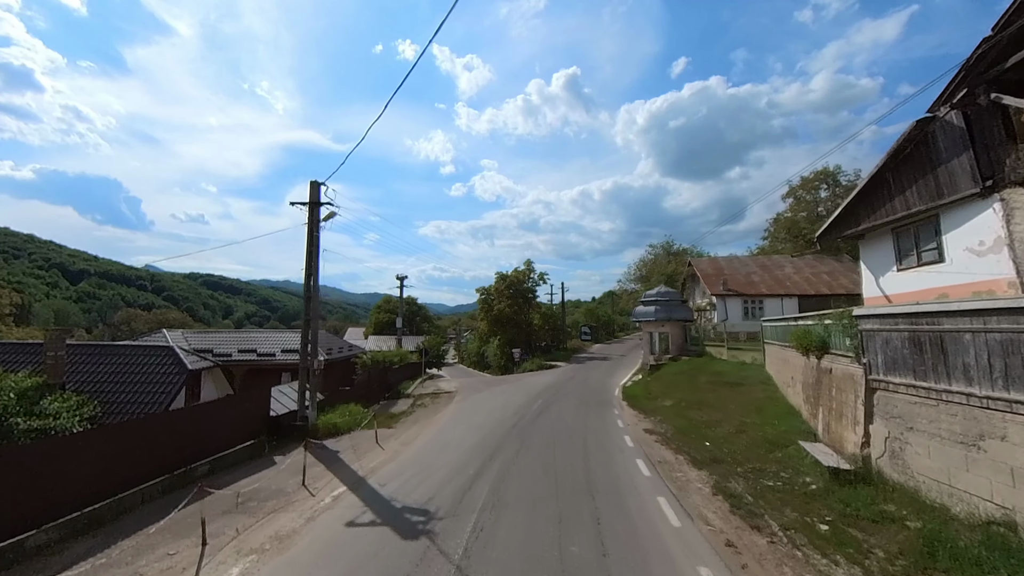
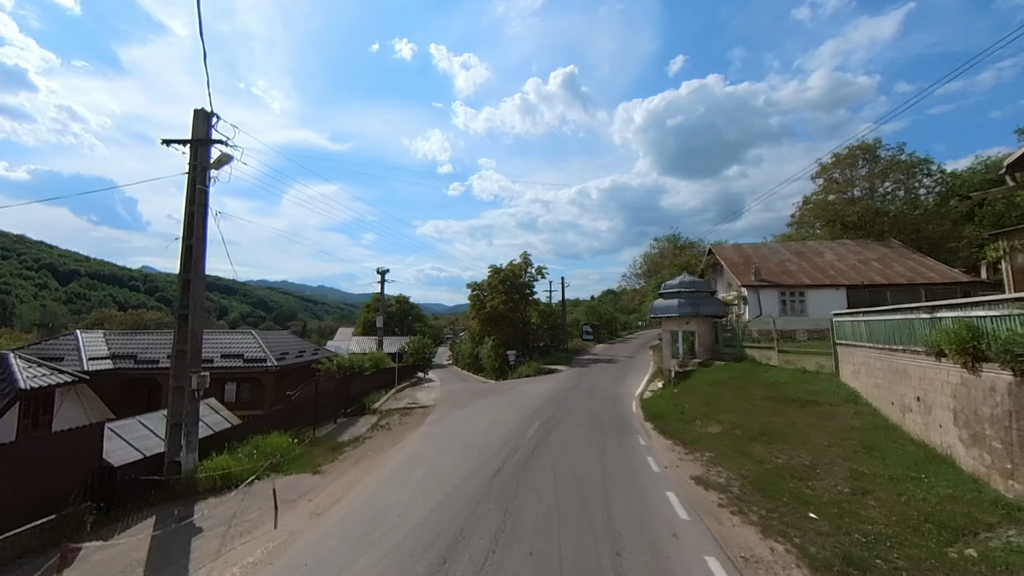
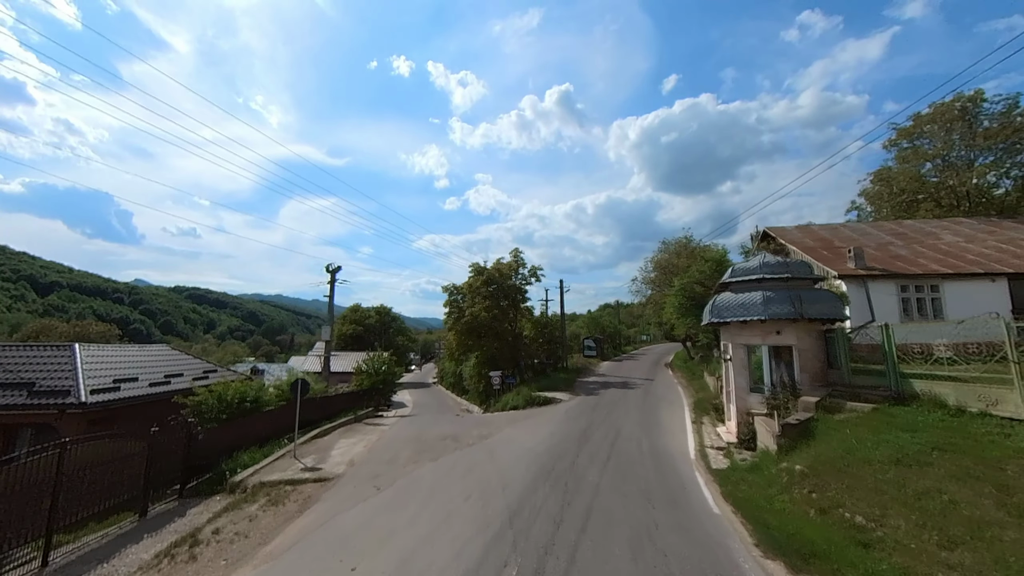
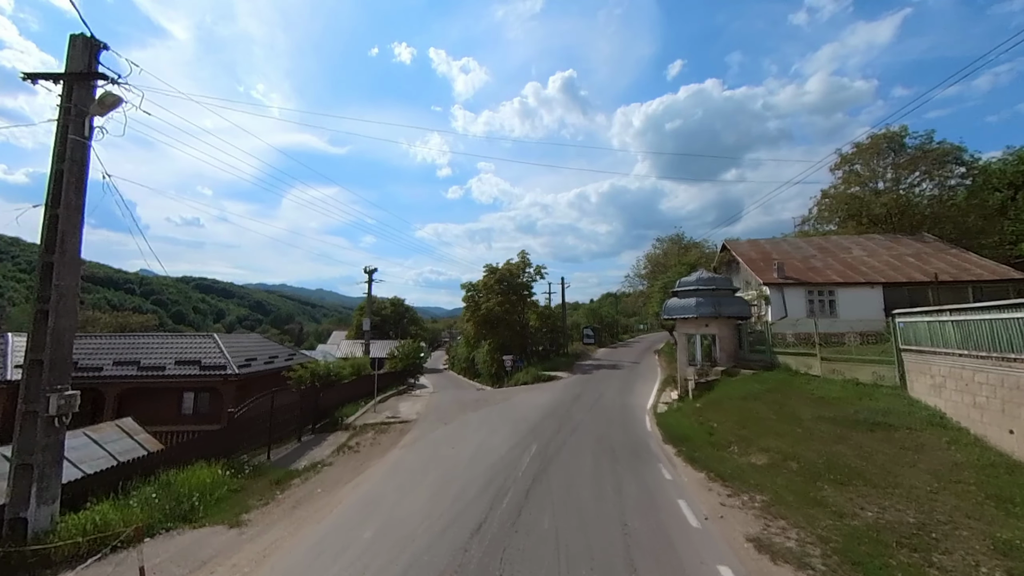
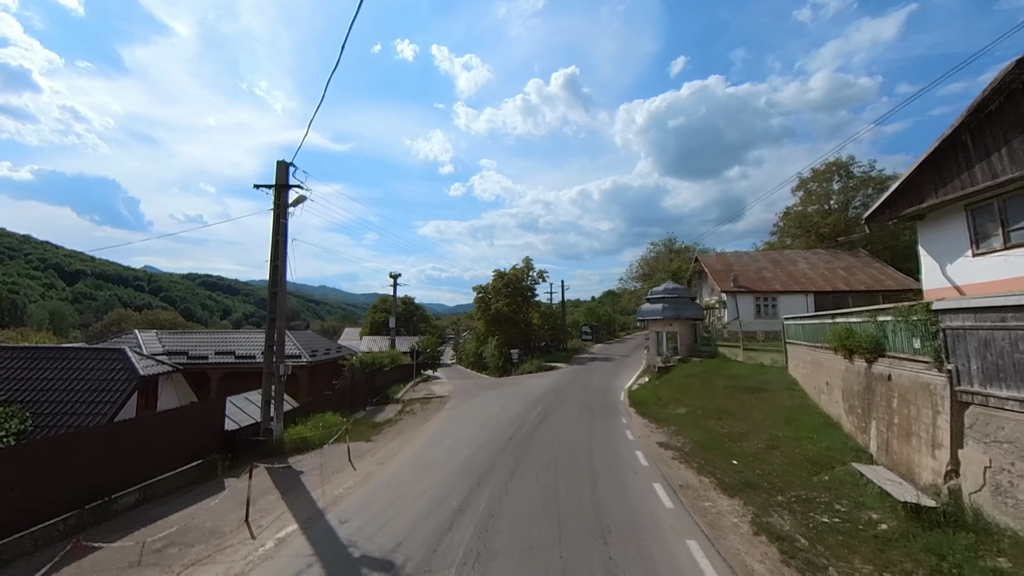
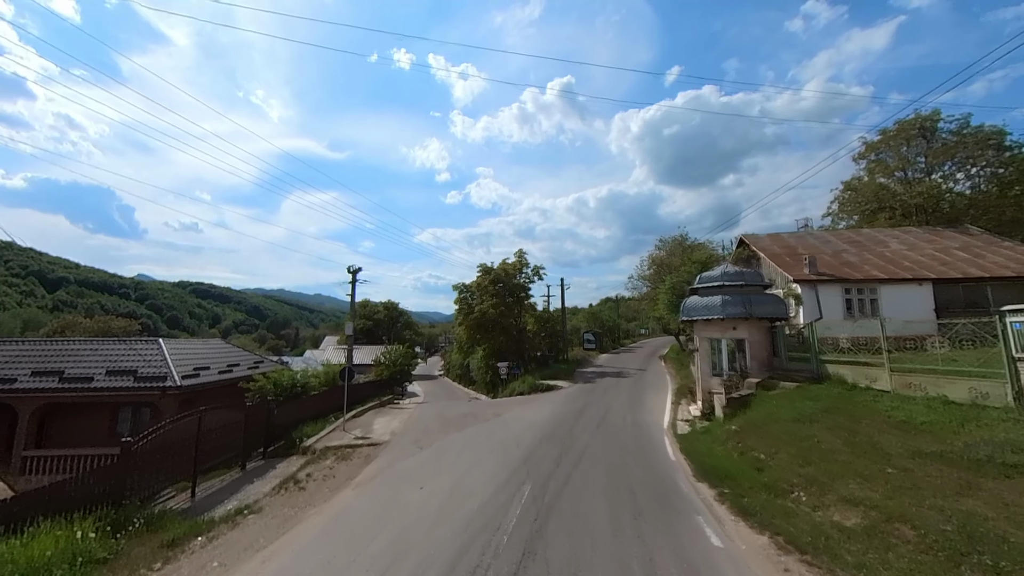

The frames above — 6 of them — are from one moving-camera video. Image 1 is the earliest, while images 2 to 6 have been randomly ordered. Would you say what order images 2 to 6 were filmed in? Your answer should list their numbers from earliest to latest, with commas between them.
5, 2, 4, 6, 3
